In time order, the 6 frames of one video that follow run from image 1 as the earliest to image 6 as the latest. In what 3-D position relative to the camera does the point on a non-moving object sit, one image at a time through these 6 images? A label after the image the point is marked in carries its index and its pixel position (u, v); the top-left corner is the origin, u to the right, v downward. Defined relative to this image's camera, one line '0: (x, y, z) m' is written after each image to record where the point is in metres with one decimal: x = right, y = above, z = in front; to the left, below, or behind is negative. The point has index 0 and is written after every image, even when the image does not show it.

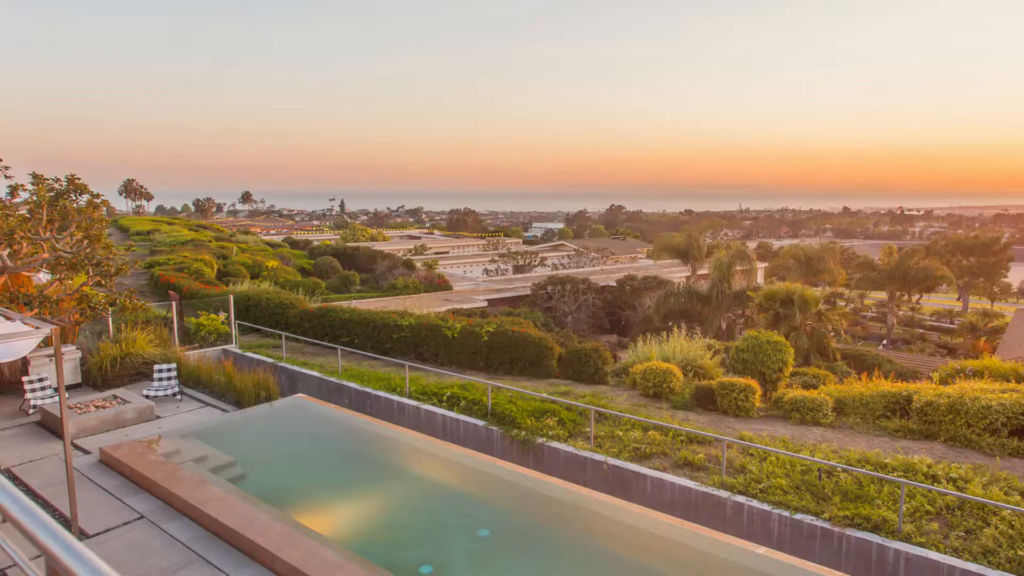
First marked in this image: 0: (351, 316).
0: (-2.4, -0.4, +9.9) m
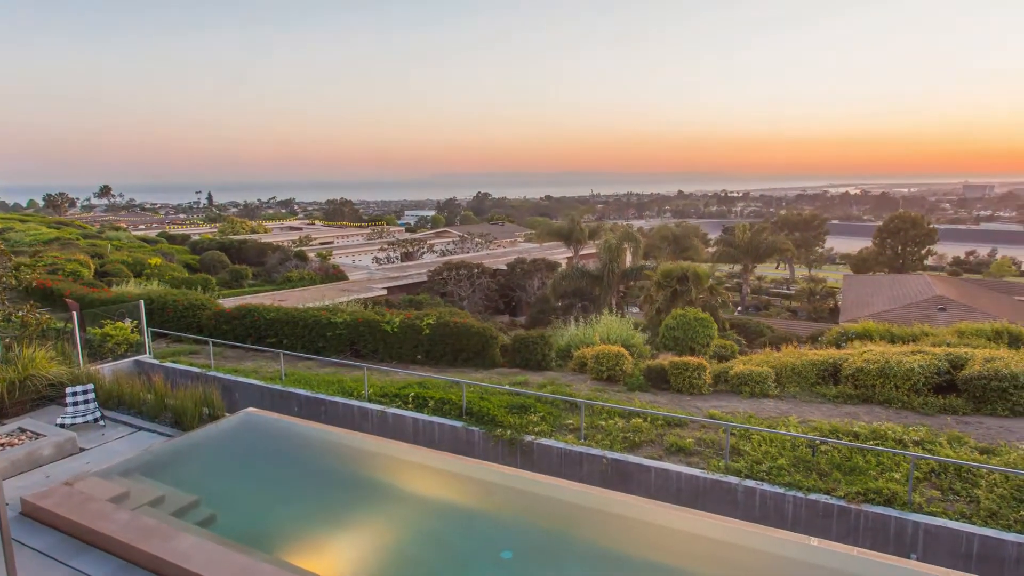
0: (-3.2, -0.4, +8.9) m
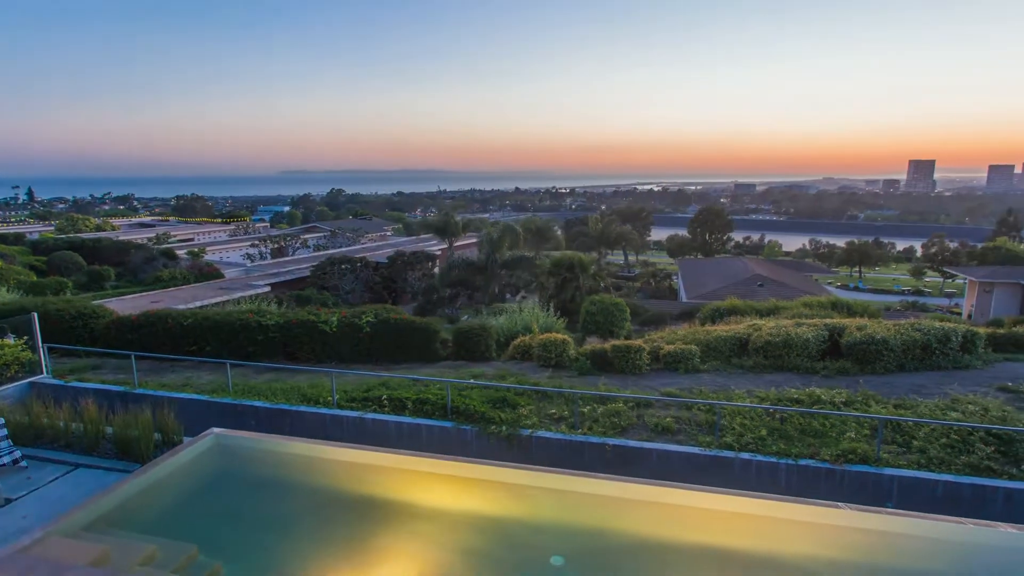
0: (-3.9, -0.4, +8.0) m
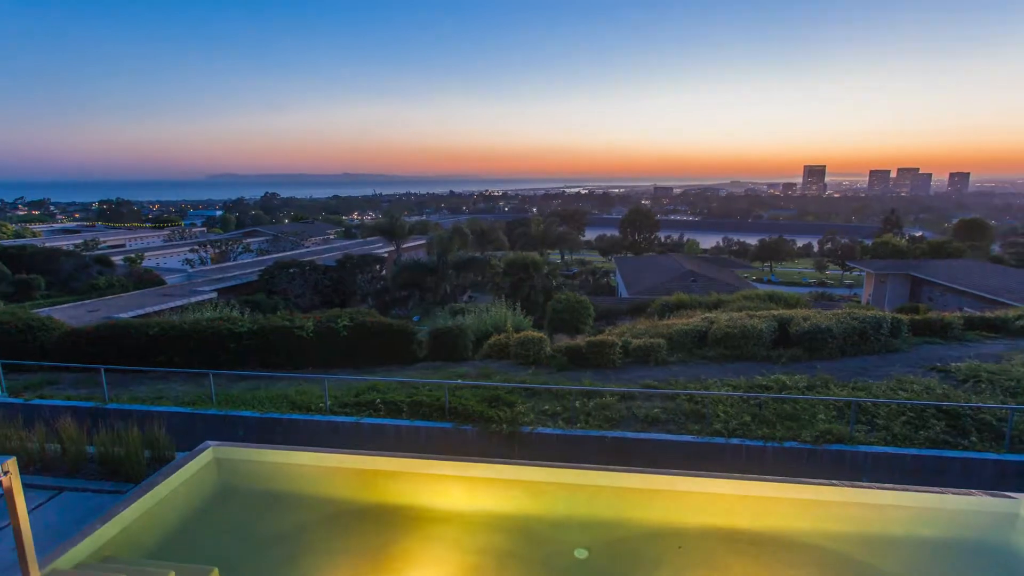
0: (-4.2, -0.5, +7.7) m
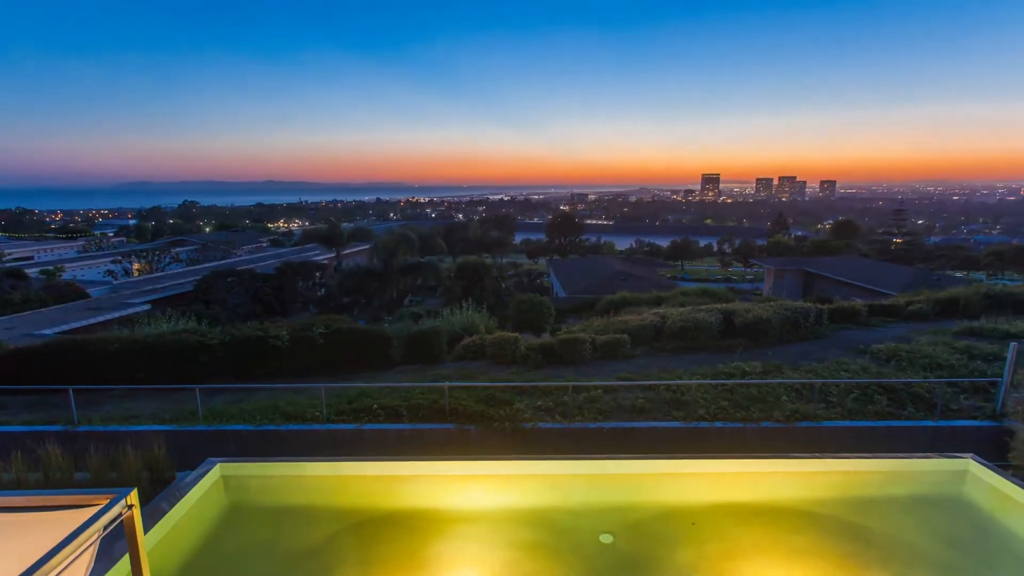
0: (-4.4, -0.7, +7.4) m
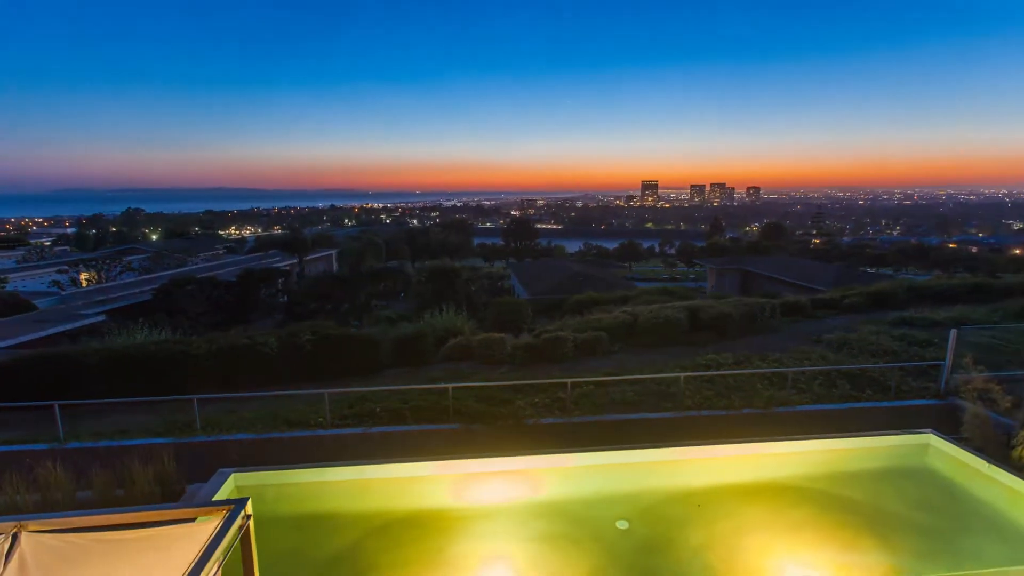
0: (-4.6, -0.8, +7.2) m
